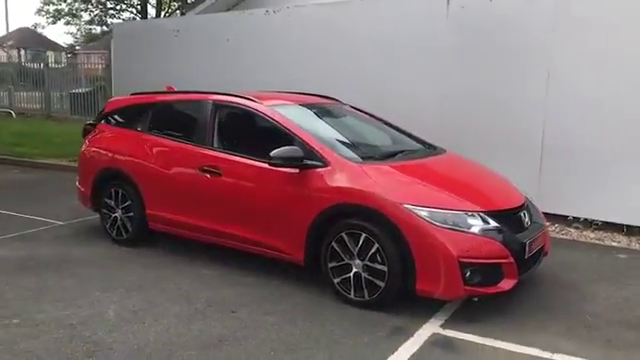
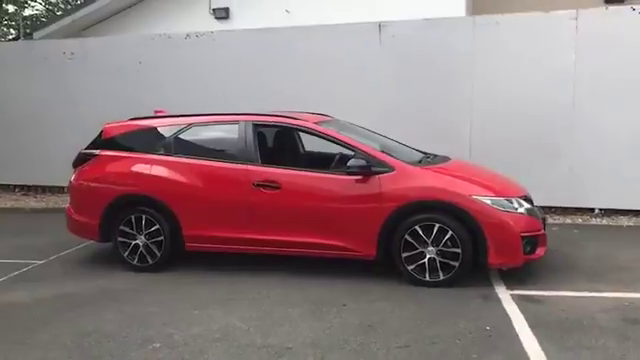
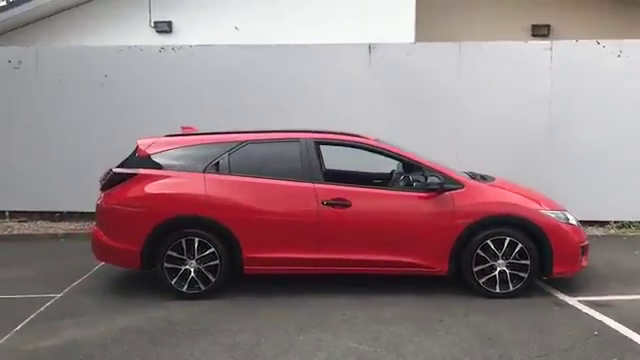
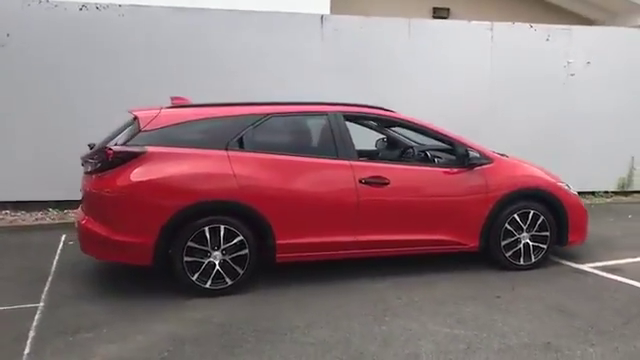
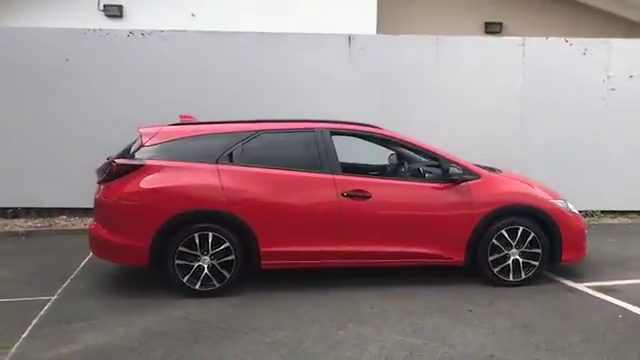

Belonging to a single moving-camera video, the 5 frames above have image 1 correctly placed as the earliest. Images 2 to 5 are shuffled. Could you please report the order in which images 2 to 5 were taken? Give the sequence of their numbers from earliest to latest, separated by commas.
2, 3, 5, 4
